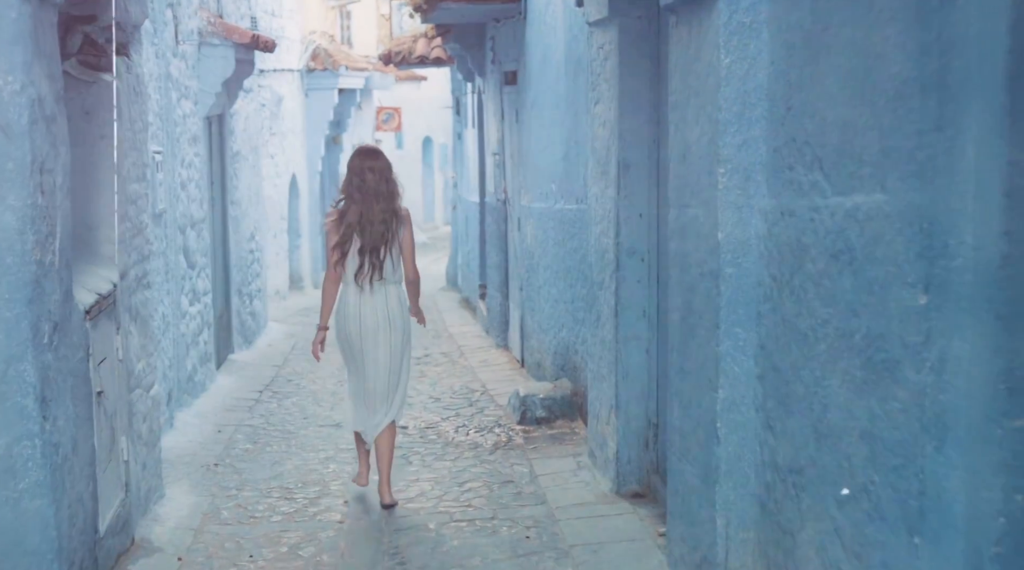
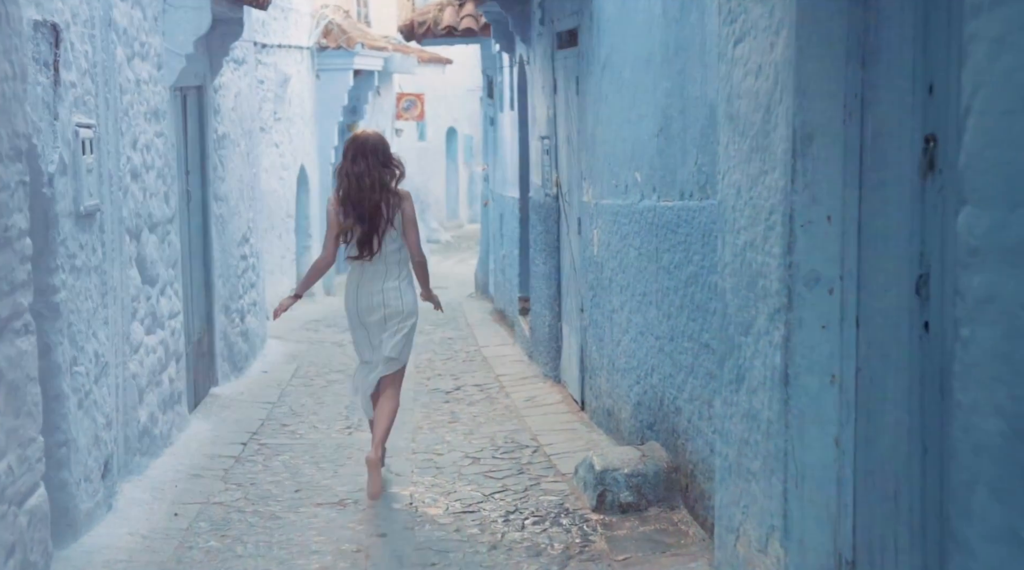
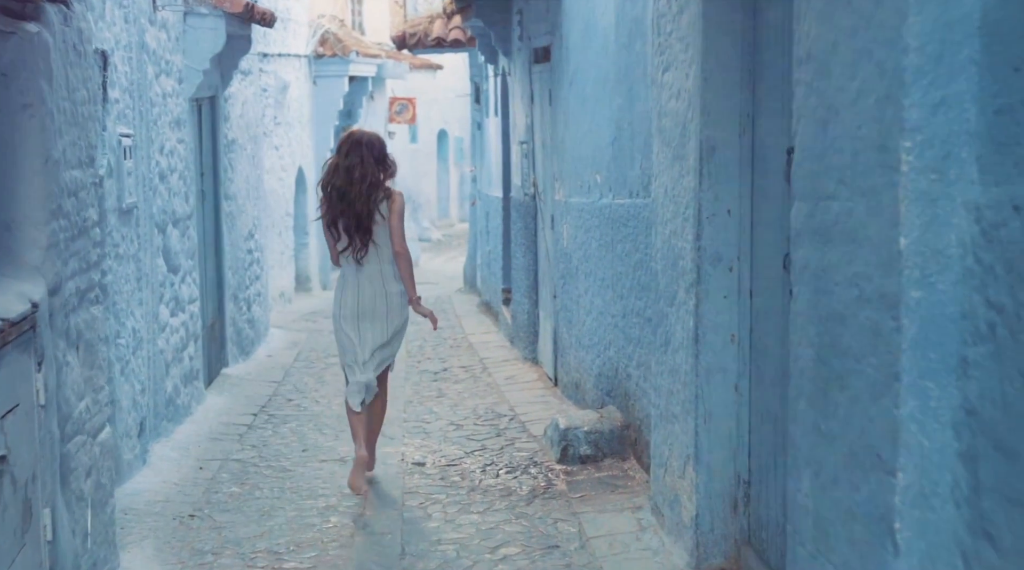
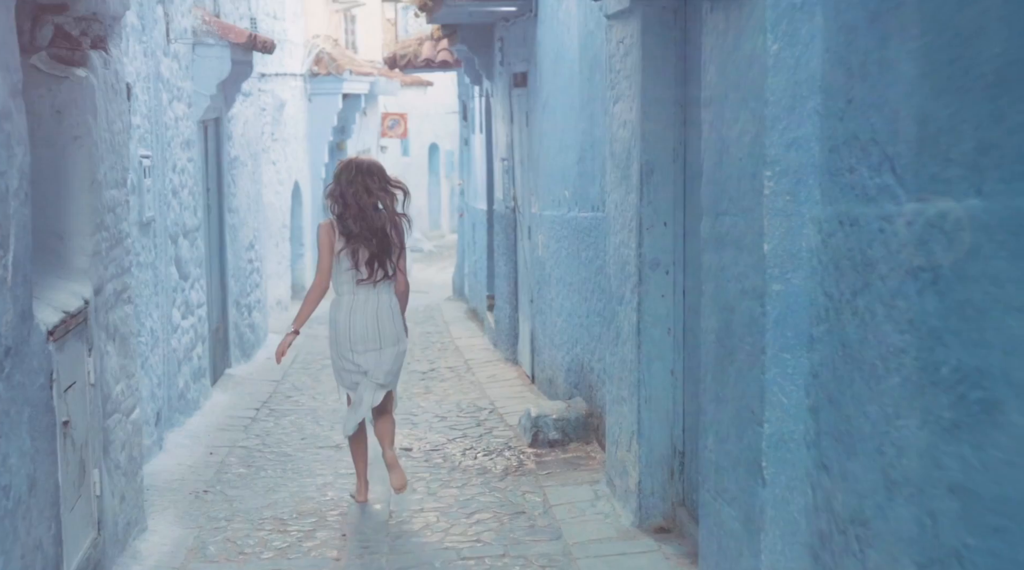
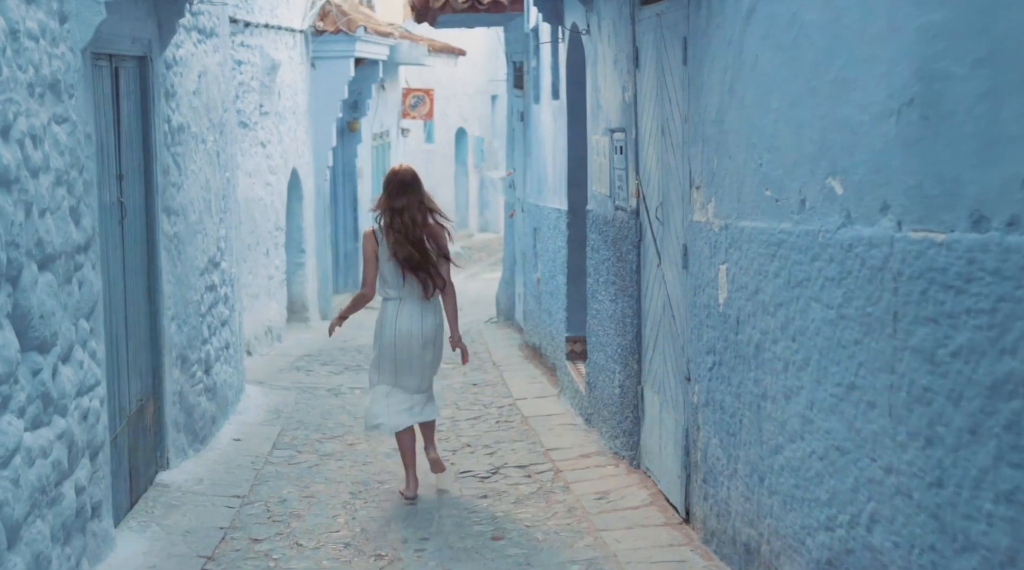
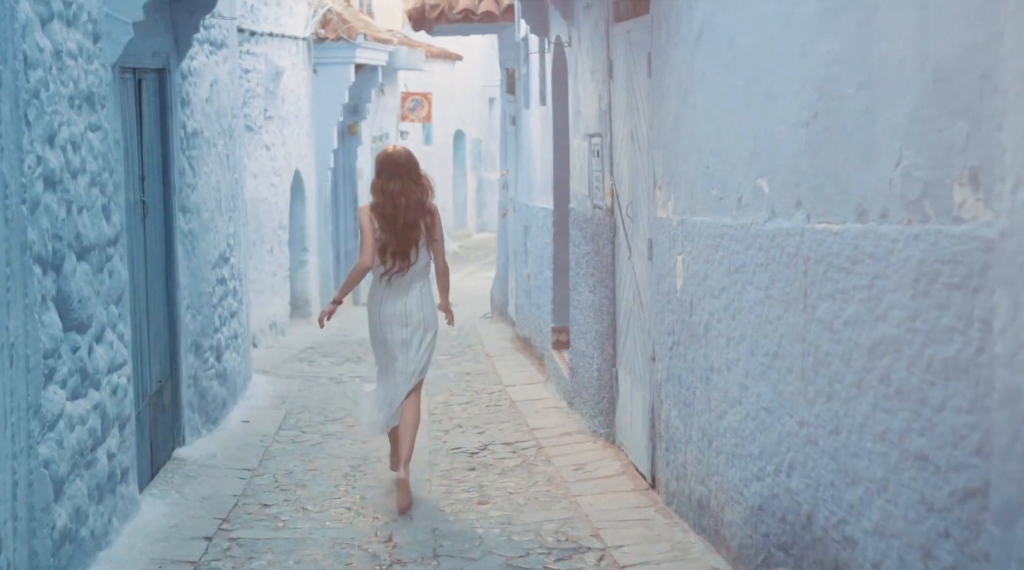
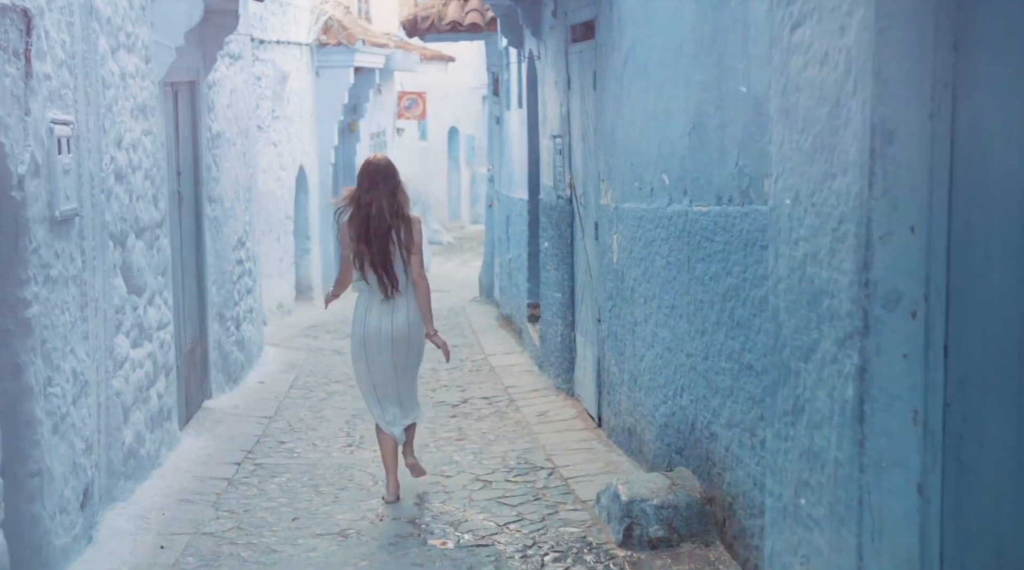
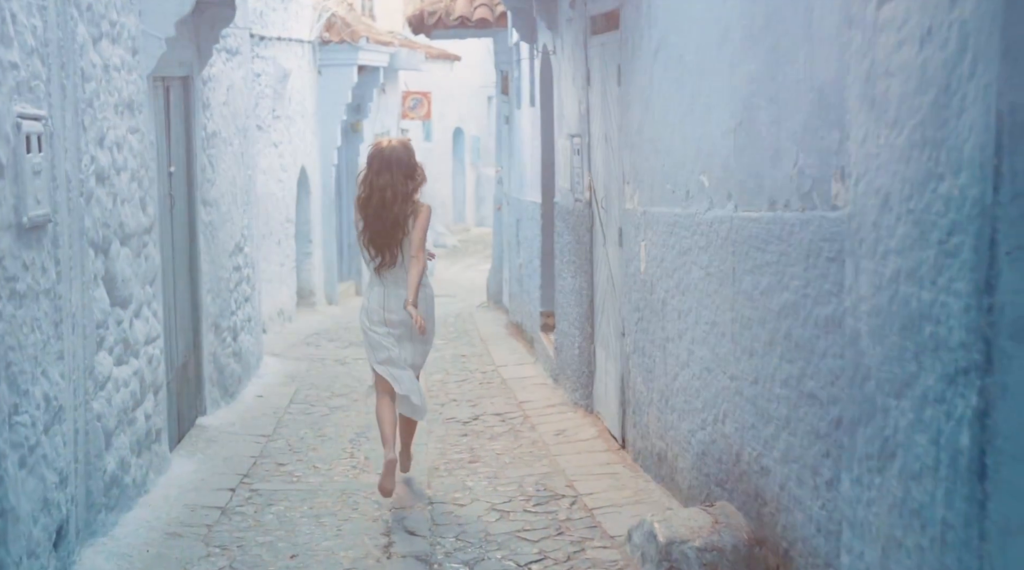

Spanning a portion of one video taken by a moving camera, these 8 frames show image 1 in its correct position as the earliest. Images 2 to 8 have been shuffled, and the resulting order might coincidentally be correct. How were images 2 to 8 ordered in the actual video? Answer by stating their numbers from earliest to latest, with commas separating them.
4, 3, 2, 7, 8, 6, 5
